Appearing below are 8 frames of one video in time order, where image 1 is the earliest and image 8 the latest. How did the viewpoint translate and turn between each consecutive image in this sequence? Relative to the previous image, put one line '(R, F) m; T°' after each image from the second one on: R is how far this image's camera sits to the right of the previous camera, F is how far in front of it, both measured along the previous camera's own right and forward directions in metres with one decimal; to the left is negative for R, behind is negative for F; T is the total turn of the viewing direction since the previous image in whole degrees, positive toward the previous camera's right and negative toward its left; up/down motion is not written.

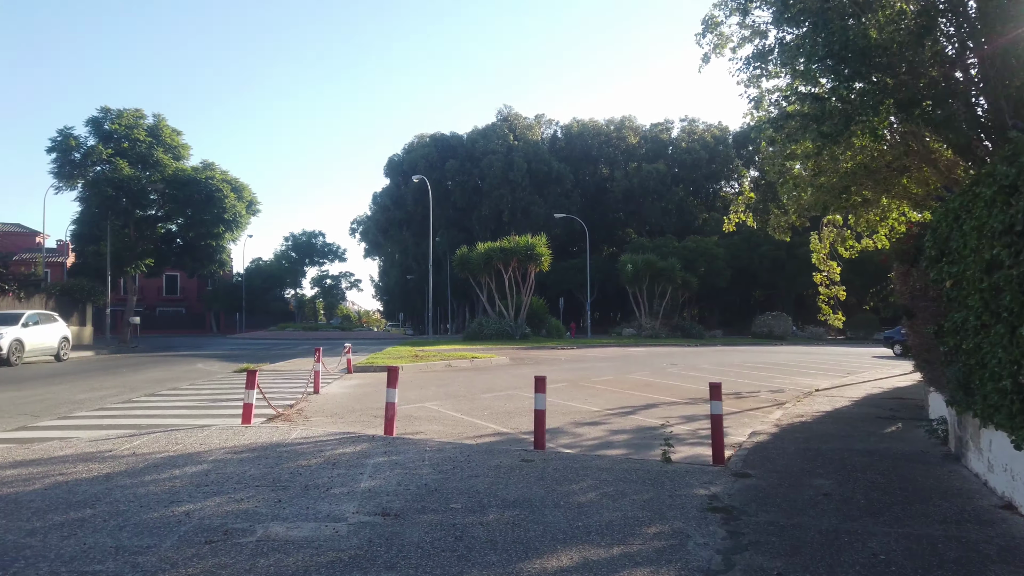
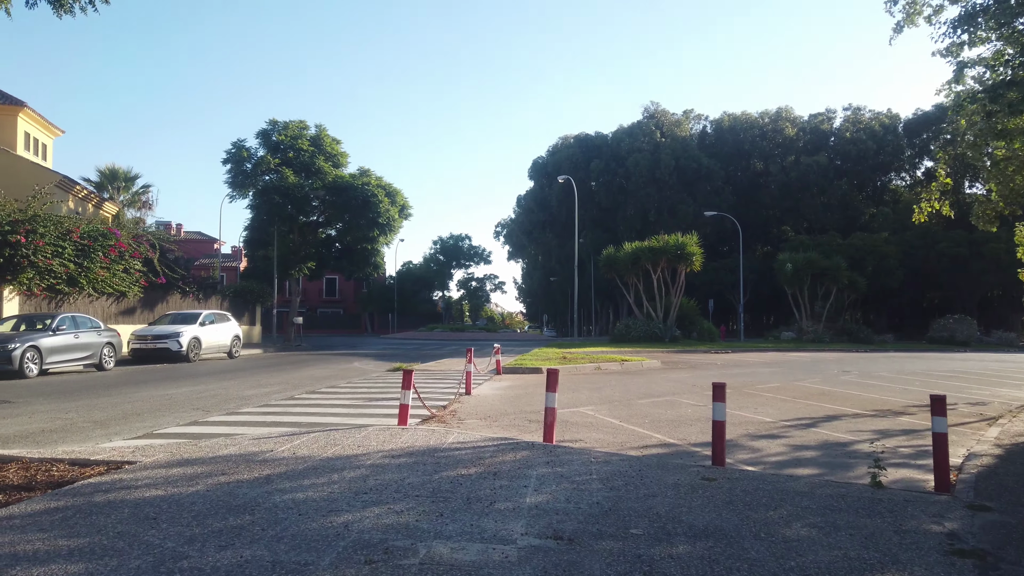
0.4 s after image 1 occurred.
(-0.3, +0.6) m; -11°
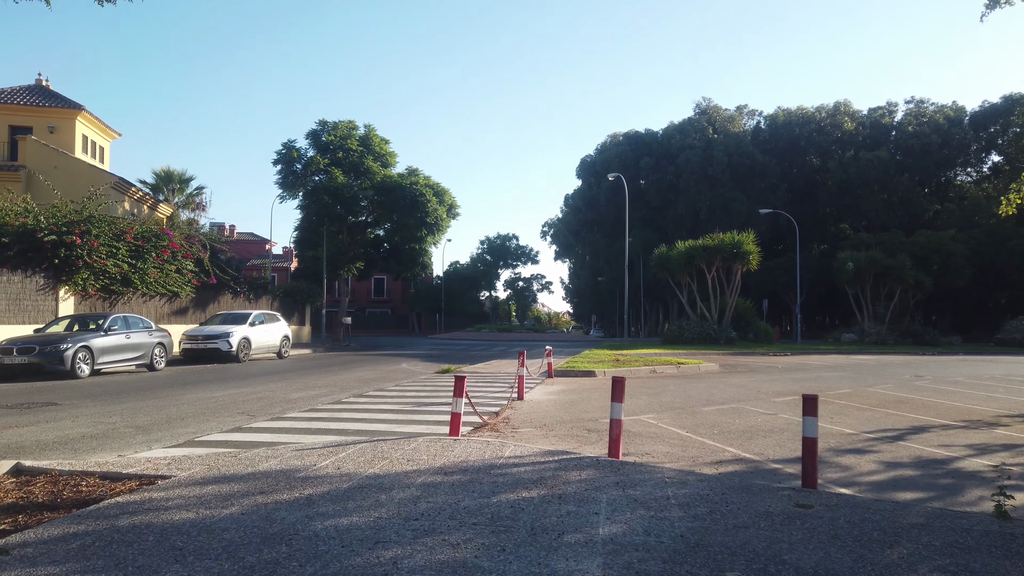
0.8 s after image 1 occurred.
(-0.1, +0.6) m; -4°
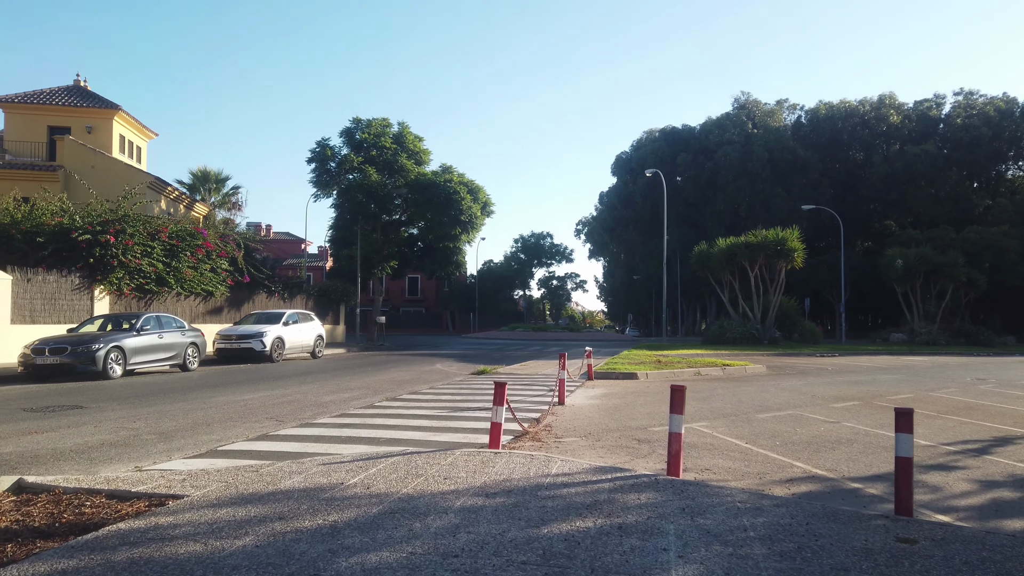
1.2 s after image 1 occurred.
(-0.1, +0.6) m; -3°
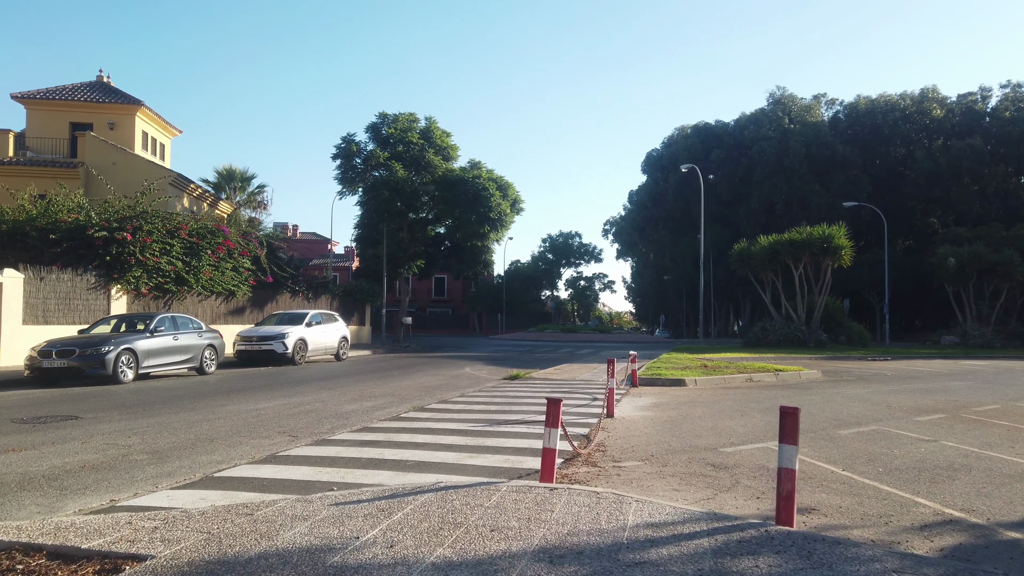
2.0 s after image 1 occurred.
(-0.2, +1.2) m; -2°
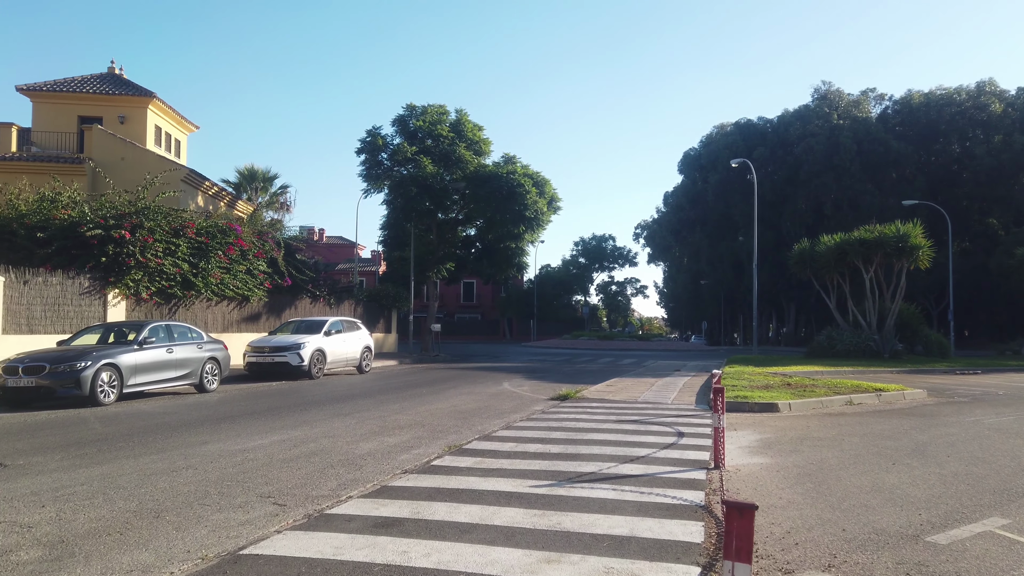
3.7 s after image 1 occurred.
(-0.4, +2.6) m; -2°
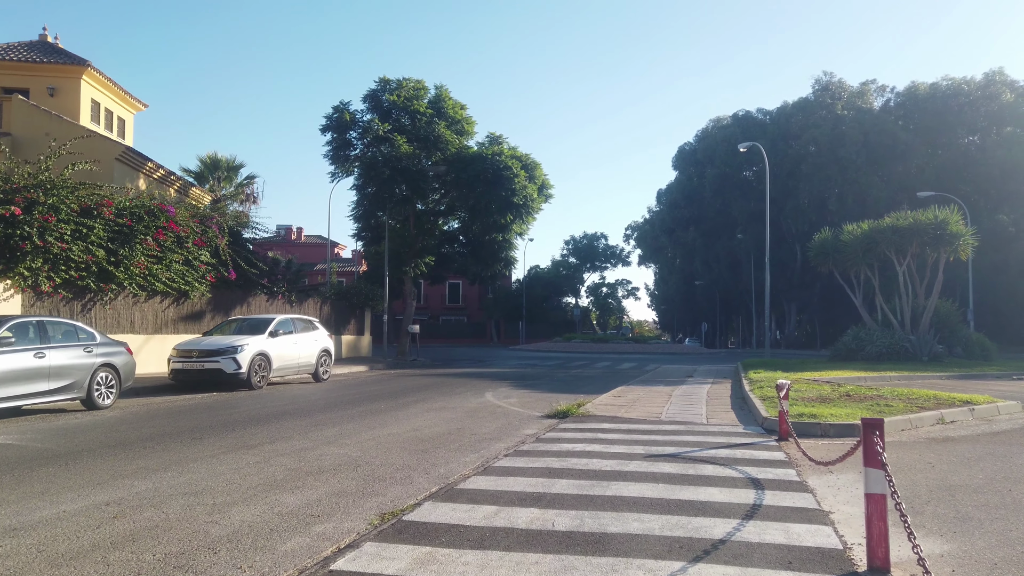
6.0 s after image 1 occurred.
(+0.1, +3.4) m; +1°
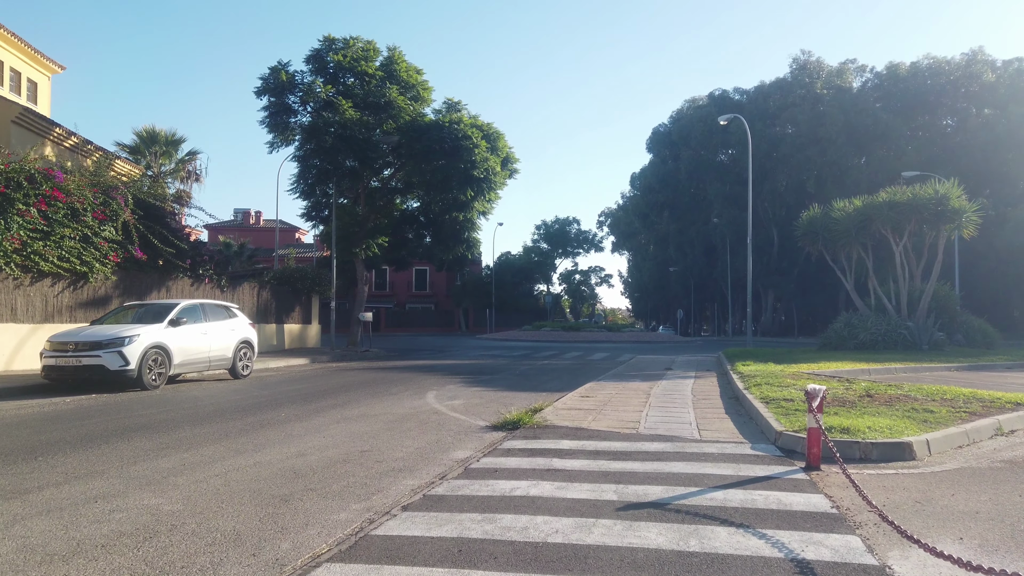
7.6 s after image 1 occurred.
(+0.4, +2.5) m; +2°
